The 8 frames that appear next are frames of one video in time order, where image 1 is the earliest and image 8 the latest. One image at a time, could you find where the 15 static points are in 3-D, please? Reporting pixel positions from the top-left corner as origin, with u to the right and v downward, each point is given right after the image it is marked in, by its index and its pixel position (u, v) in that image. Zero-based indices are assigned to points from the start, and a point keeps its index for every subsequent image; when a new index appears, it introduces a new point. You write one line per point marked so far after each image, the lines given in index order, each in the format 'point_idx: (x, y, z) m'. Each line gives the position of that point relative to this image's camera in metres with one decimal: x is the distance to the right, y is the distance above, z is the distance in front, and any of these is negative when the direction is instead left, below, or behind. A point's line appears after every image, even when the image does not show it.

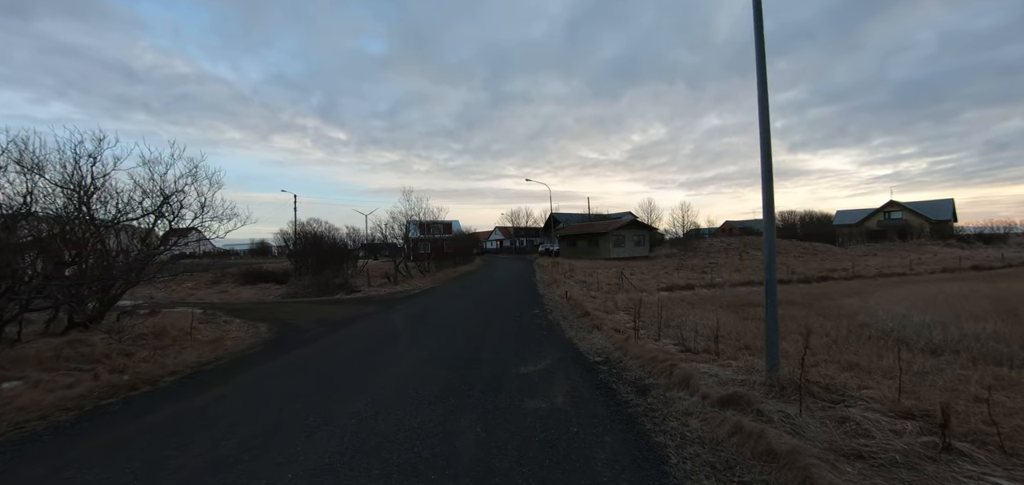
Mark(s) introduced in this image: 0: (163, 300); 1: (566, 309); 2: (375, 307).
0: (-16.1, -2.6, +19.4) m
1: (+1.5, -2.0, +12.3) m
2: (-4.6, -2.1, +14.2) m
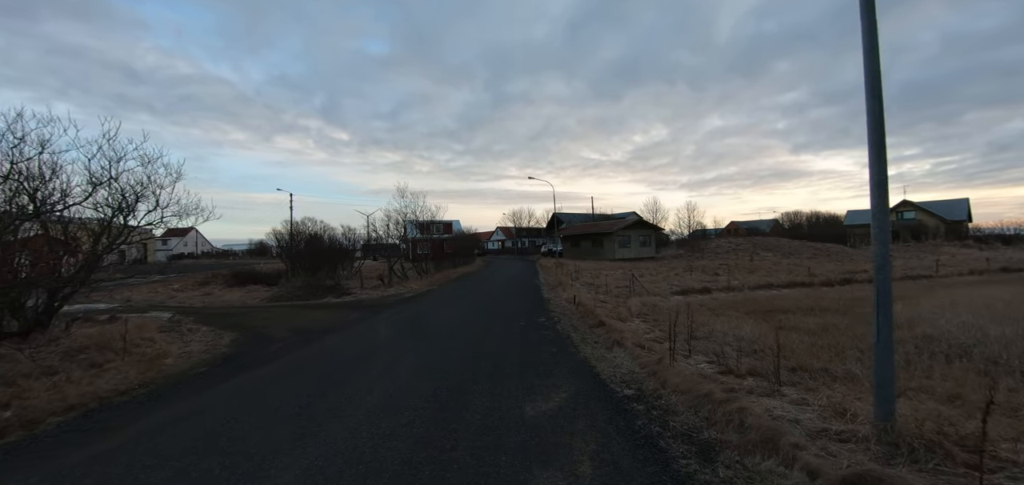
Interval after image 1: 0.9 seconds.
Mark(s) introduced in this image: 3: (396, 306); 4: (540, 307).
0: (-16.1, -2.6, +18.1) m
1: (+1.6, -1.9, +10.8) m
2: (-4.5, -2.1, +12.8) m
3: (-3.7, -2.1, +13.7) m
4: (+0.8, -1.9, +12.5) m
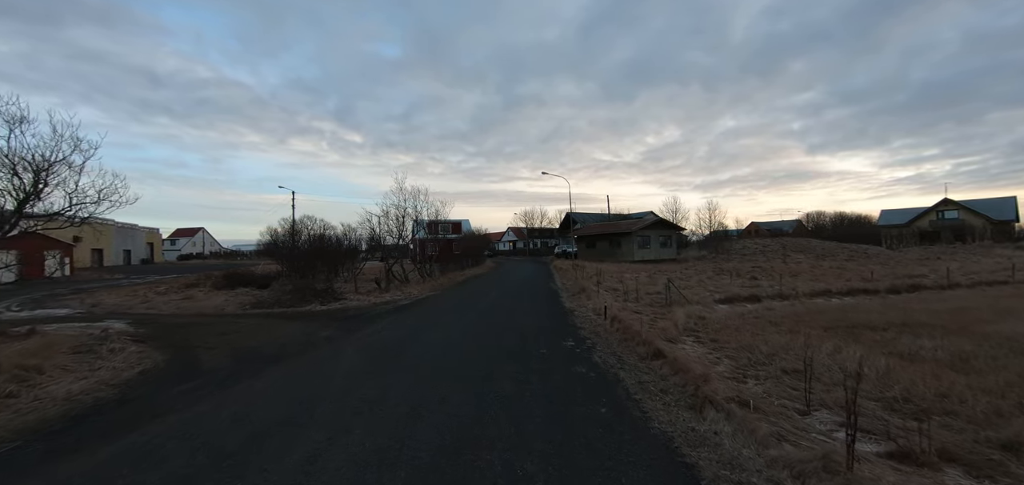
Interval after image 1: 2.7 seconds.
0: (-15.5, -2.5, +15.8) m
1: (+1.9, -1.8, +8.1) m
2: (-4.1, -2.0, +10.2) m
3: (-3.3, -2.0, +11.1) m
4: (+1.2, -1.9, +9.8) m
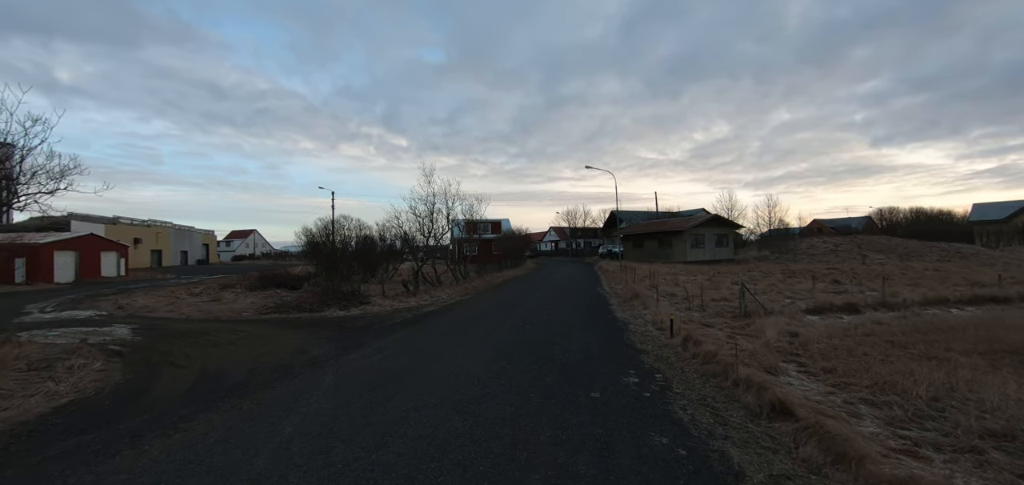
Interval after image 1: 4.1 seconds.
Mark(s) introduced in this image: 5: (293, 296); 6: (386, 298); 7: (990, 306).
0: (-14.1, -2.5, +15.2) m
1: (+2.4, -1.8, +5.8) m
2: (-3.3, -1.9, +8.5) m
3: (-2.4, -1.9, +9.3) m
4: (+1.9, -1.8, +7.6) m
5: (-9.8, -2.4, +19.1) m
6: (-5.1, -2.3, +17.2) m
7: (+16.1, -2.1, +14.3) m
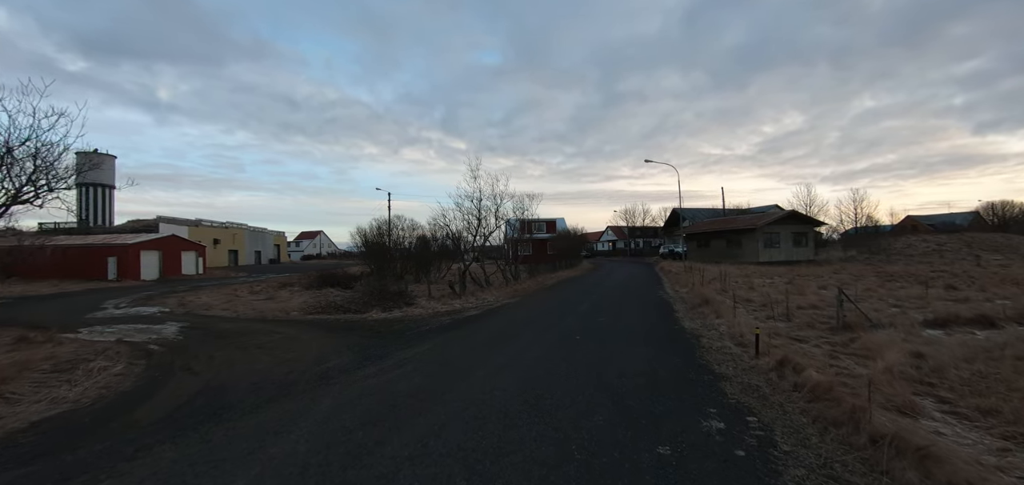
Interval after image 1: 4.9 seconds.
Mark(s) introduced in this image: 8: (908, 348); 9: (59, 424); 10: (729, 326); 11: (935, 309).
0: (-12.4, -2.5, +15.8) m
1: (+2.8, -1.7, +4.3) m
2: (-2.5, -1.9, +7.7) m
3: (-1.5, -1.9, +8.4) m
4: (+2.5, -1.7, +6.1) m
5: (-7.6, -2.4, +19.0) m
6: (-3.1, -2.2, +16.5) m
7: (+17.5, -2.0, +10.9) m
8: (+7.8, -2.0, +8.4) m
9: (-4.8, -1.9, +4.5) m
10: (+4.7, -1.8, +9.3) m
11: (+12.8, -2.0, +12.9) m
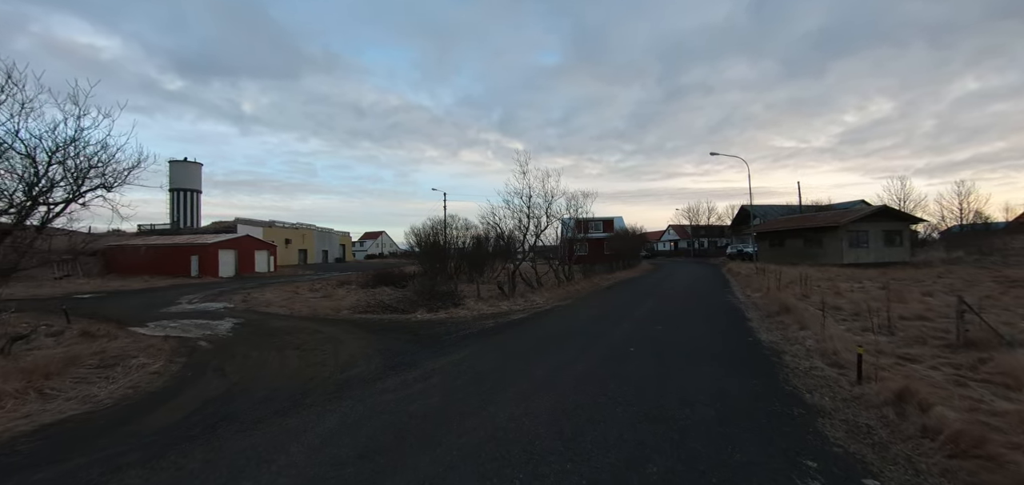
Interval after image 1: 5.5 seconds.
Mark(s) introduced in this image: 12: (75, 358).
0: (-10.5, -2.4, +16.5) m
1: (+3.1, -1.7, +3.1) m
2: (-1.8, -1.9, +7.2) m
3: (-0.7, -1.9, +7.8) m
4: (+3.0, -1.7, +4.9) m
5: (-5.3, -2.4, +19.1) m
6: (-1.2, -2.2, +16.0) m
7: (+18.5, -2.0, +7.7) m
8: (+8.6, -1.9, +6.5) m
9: (-4.5, -1.9, +4.3) m
10: (+5.6, -1.8, +7.8) m
11: (+14.1, -1.9, +10.3) m
12: (-6.9, -1.8, +6.7) m
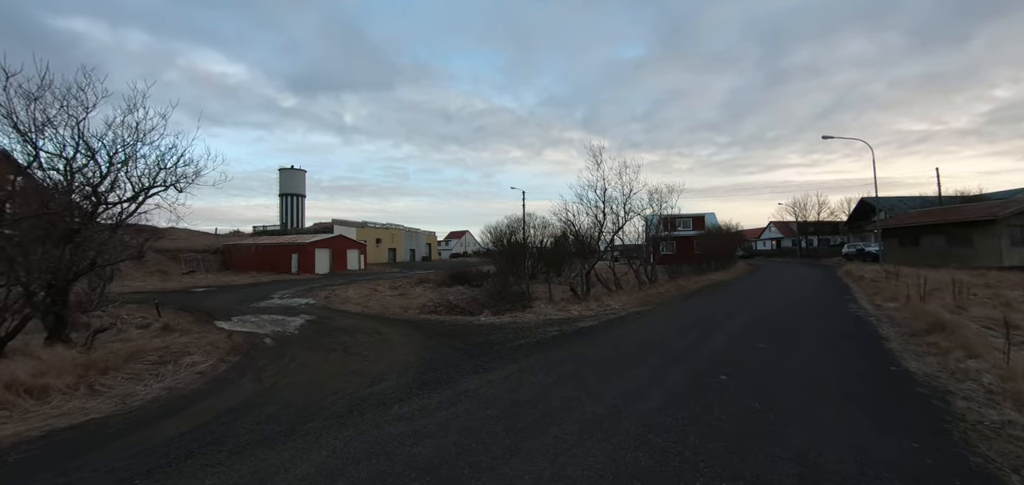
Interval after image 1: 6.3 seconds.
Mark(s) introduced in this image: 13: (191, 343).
0: (-7.7, -2.4, +17.2) m
1: (+3.0, -1.6, +1.4) m
2: (-1.0, -1.8, +6.4) m
3: (+0.2, -1.8, +6.7) m
4: (+3.3, -1.7, +3.2) m
5: (-2.1, -2.3, +18.8) m
6: (+1.3, -2.1, +14.9) m
7: (+19.0, -1.9, +2.9) m
8: (+9.1, -1.9, +3.7) m
9: (-4.2, -1.9, +4.1) m
10: (+6.4, -1.7, +5.5) m
11: (+15.3, -1.9, +6.3) m
12: (-6.1, -1.8, +6.9) m
13: (-6.0, -1.9, +7.9) m
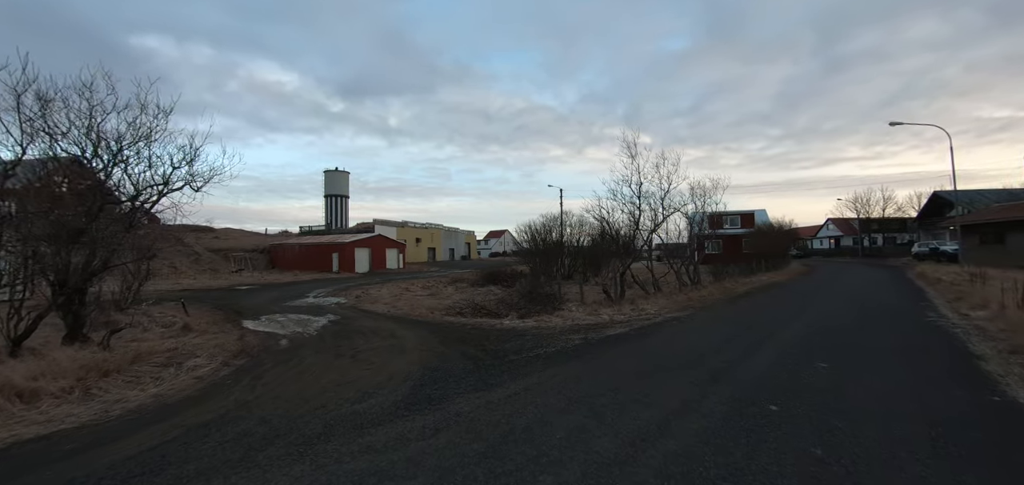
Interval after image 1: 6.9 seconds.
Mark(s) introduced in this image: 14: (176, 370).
0: (-6.4, -2.4, +17.2) m
1: (+2.7, -1.6, +0.5) m
2: (-0.8, -1.8, +5.8) m
3: (+0.4, -1.8, +6.0) m
4: (+3.1, -1.6, +2.2) m
5: (-0.7, -2.3, +18.2) m
6: (+2.3, -2.1, +14.1) m
7: (+18.7, -1.9, +0.4) m
8: (+8.9, -1.9, +2.2) m
9: (-4.2, -1.9, +3.9) m
10: (+6.4, -1.7, +4.2) m
11: (+15.3, -1.9, +4.2) m
12: (-5.8, -1.8, +6.8) m
13: (-5.7, -1.9, +7.8) m
14: (-5.0, -1.9, +6.4) m
